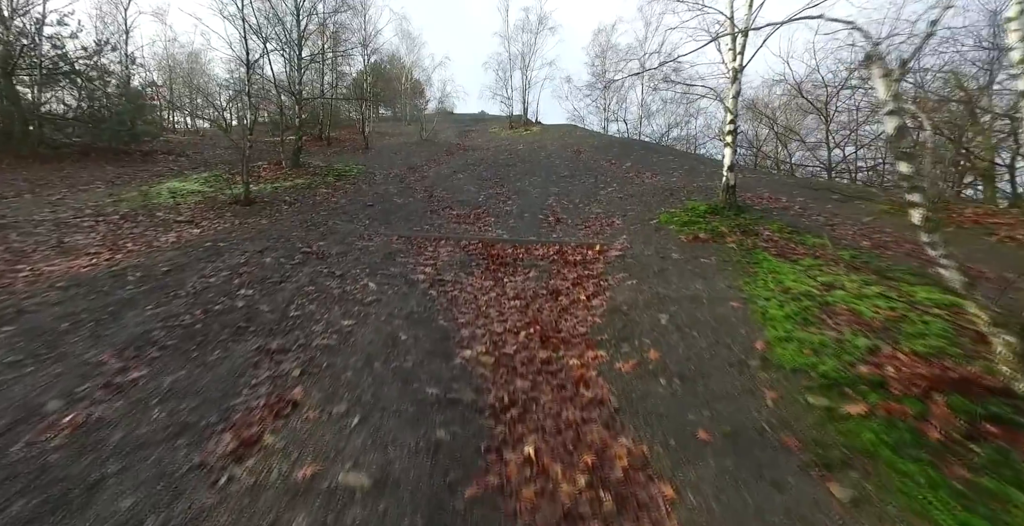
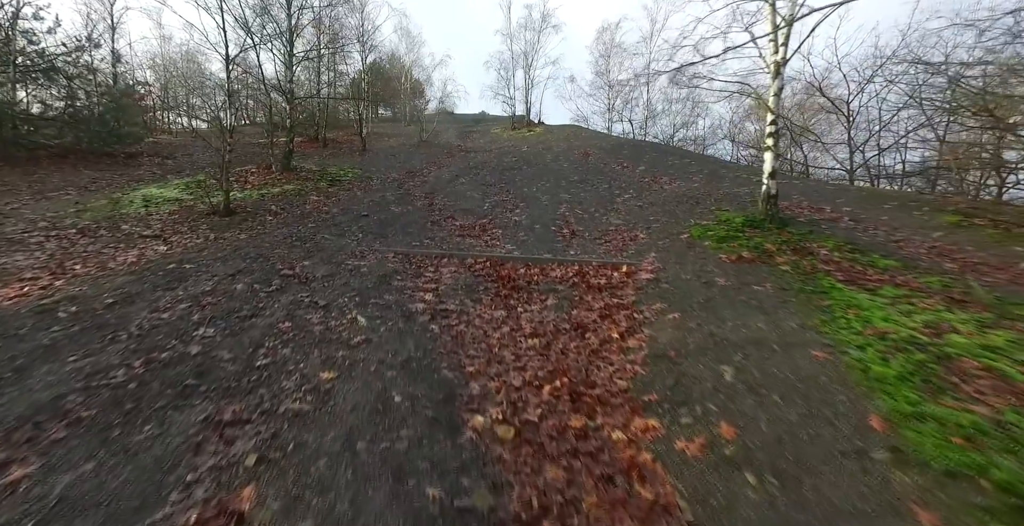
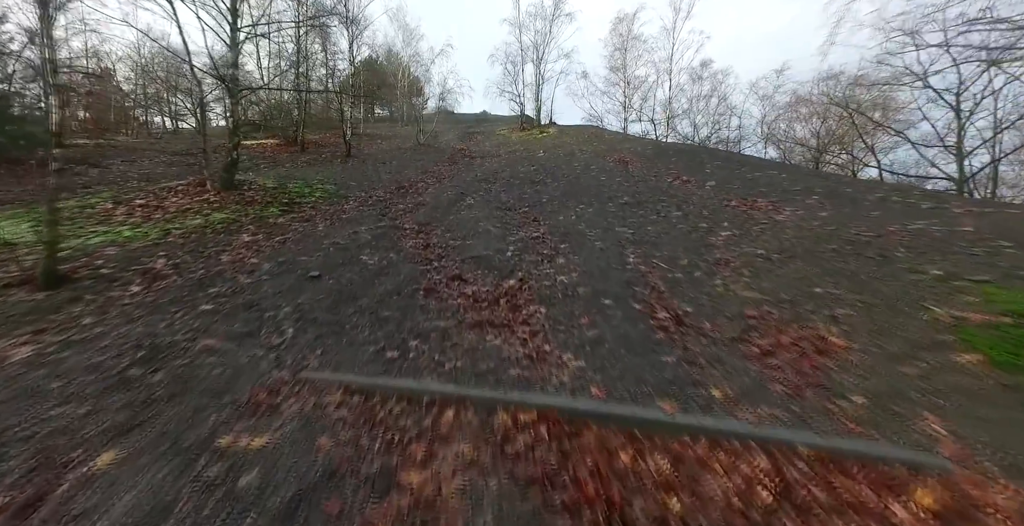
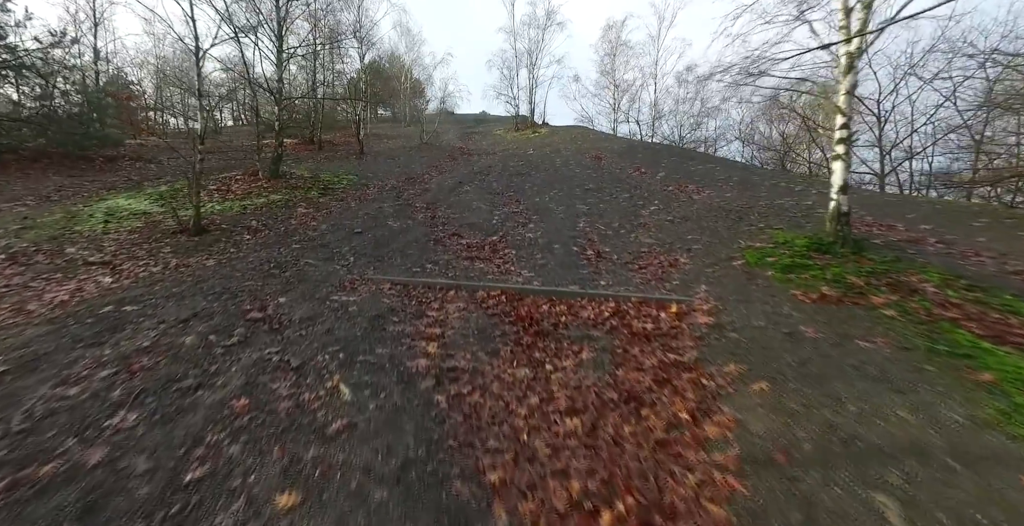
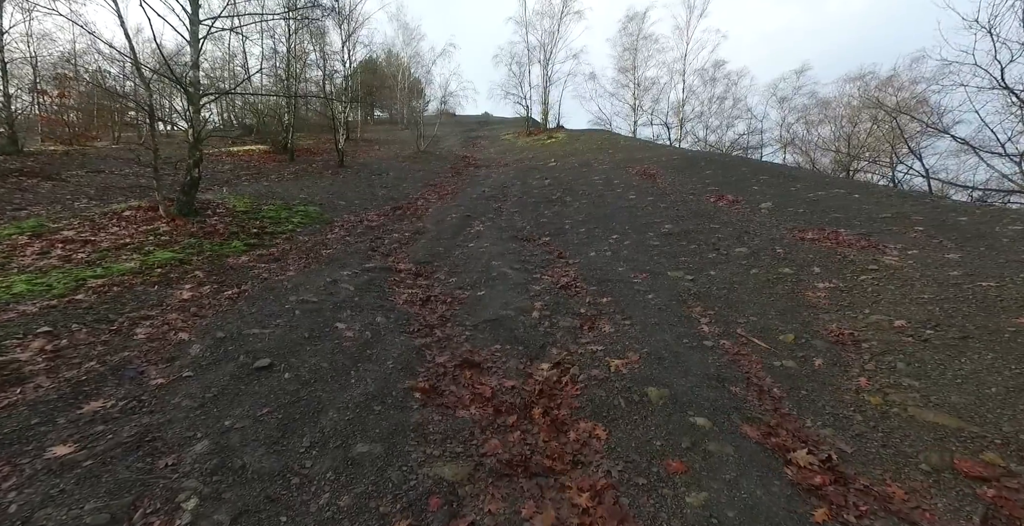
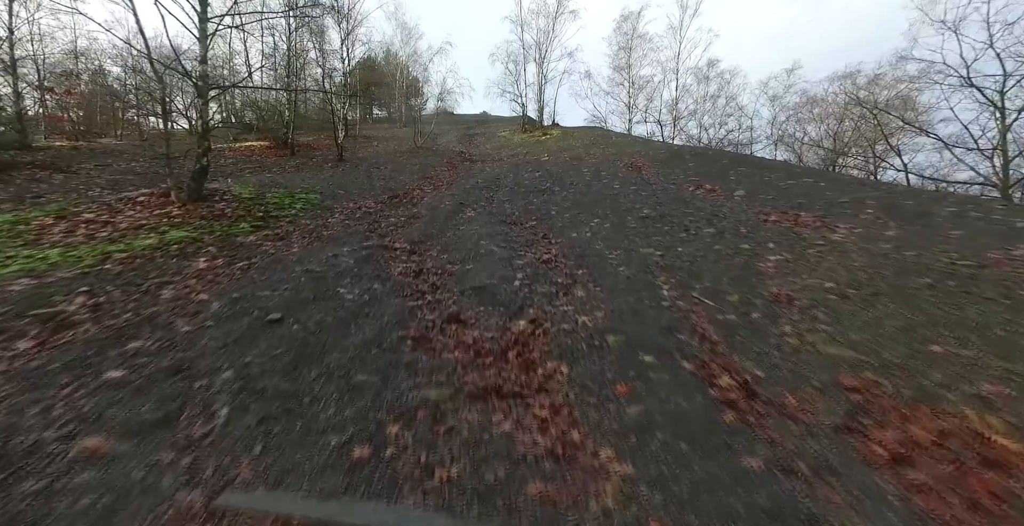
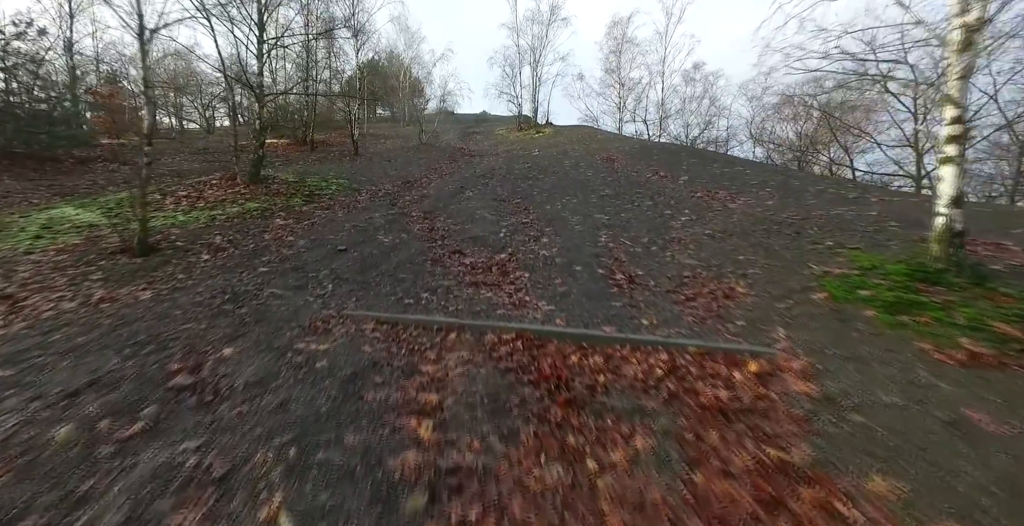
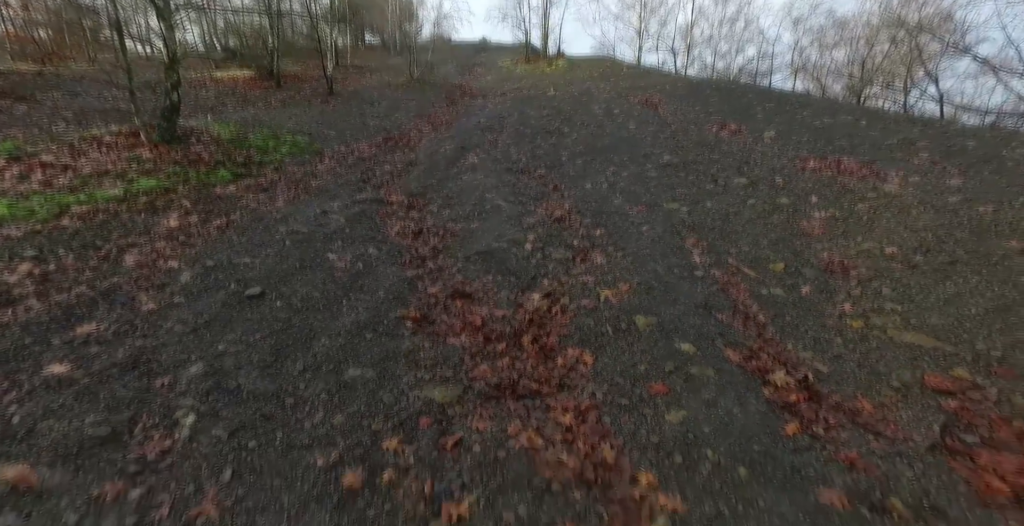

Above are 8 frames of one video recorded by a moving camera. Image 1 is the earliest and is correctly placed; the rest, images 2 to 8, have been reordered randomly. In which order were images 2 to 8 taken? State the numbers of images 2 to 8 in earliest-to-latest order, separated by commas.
2, 4, 7, 3, 6, 5, 8
